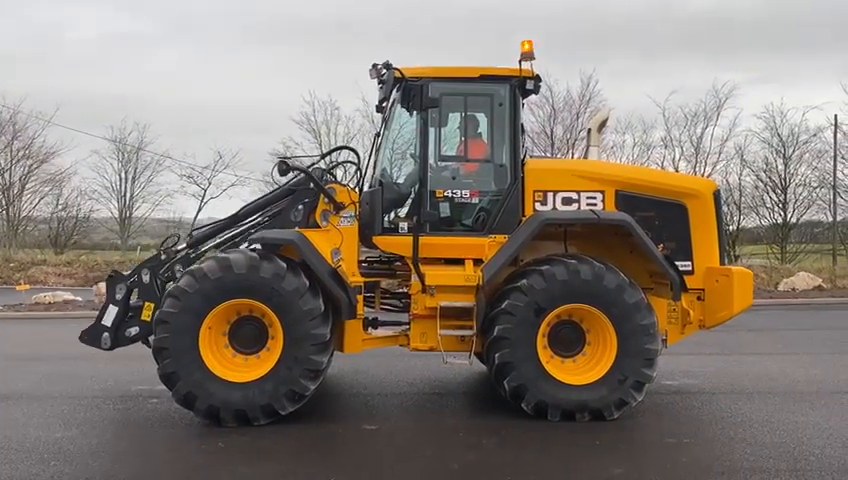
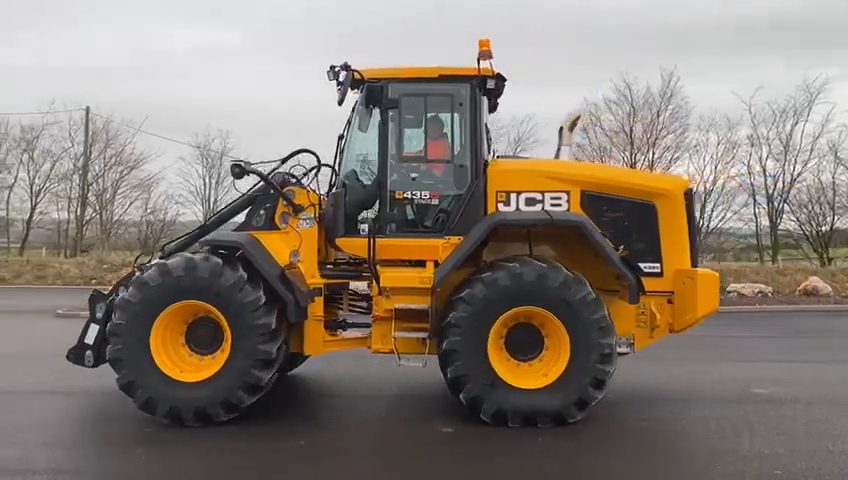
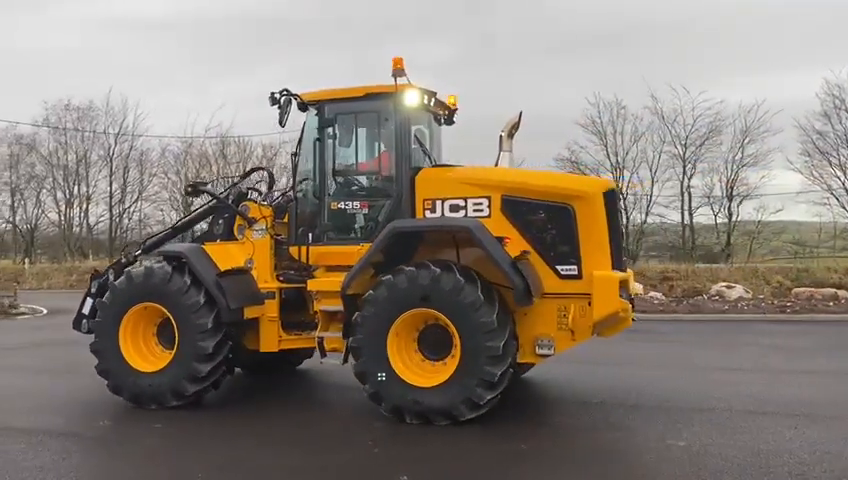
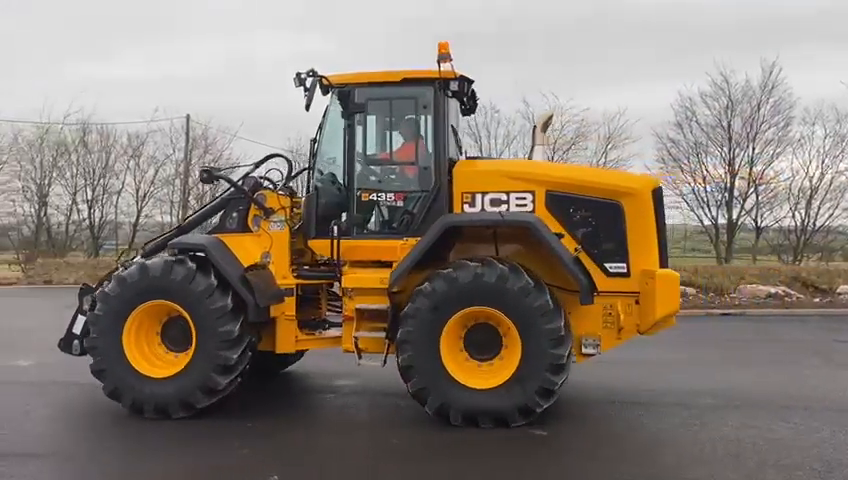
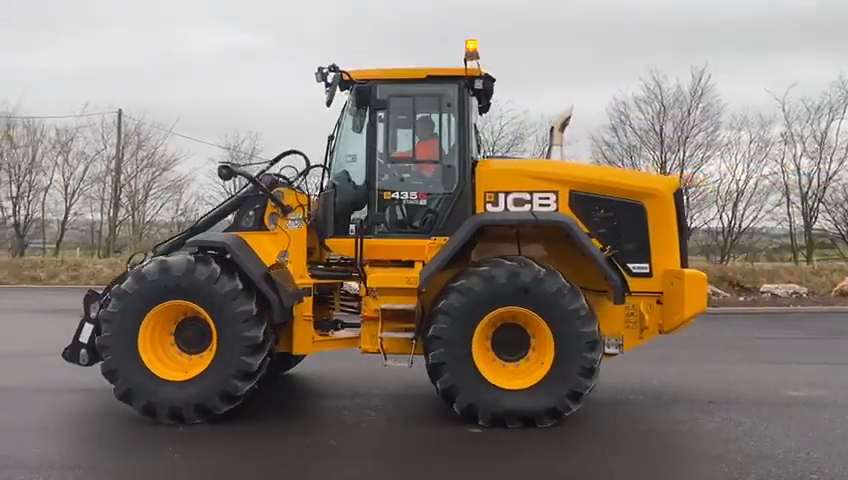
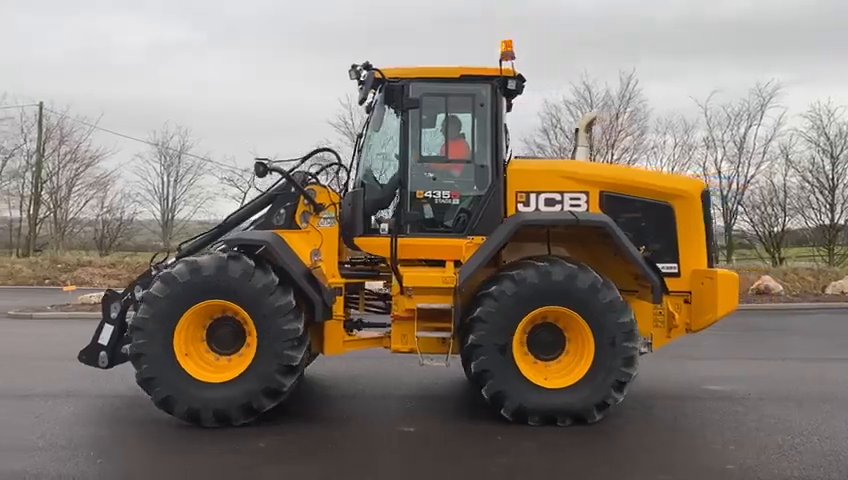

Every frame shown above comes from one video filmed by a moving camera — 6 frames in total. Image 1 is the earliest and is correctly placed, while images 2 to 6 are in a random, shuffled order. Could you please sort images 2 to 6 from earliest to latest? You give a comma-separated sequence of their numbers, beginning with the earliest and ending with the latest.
6, 2, 5, 4, 3
